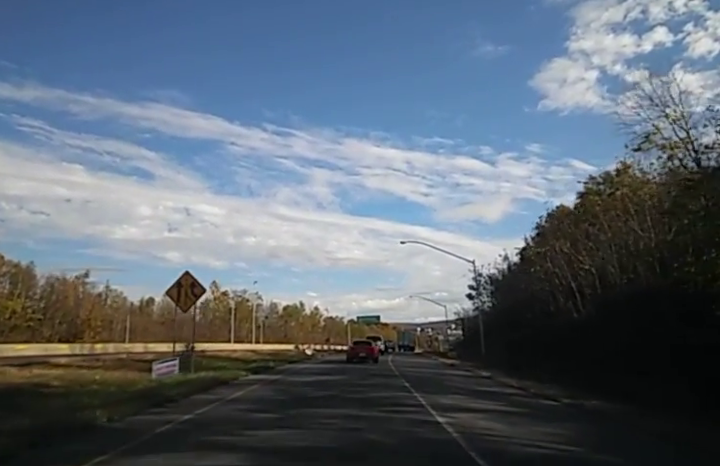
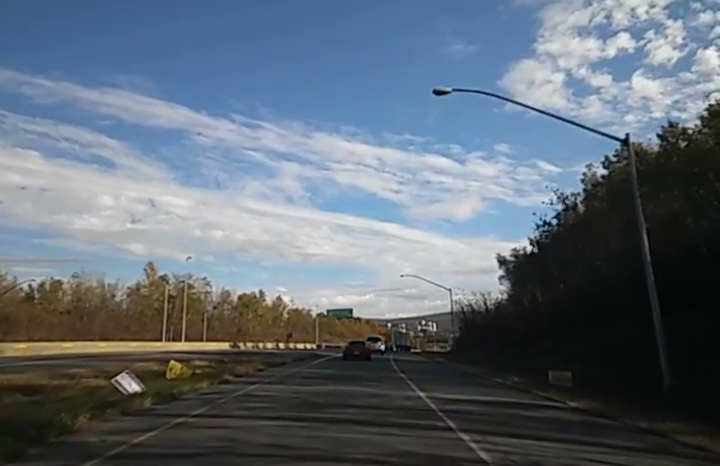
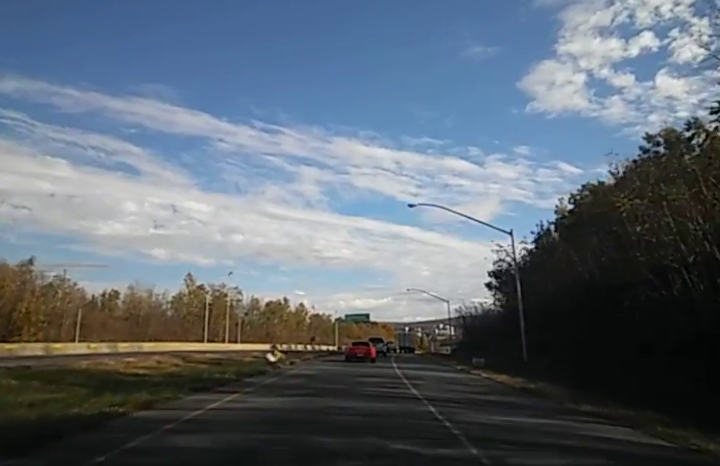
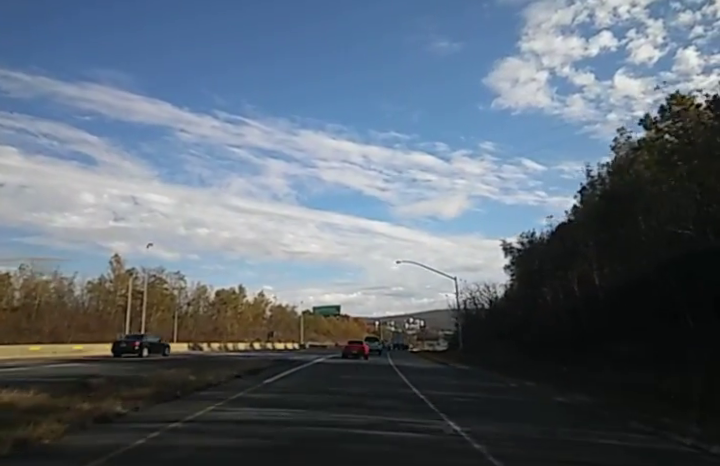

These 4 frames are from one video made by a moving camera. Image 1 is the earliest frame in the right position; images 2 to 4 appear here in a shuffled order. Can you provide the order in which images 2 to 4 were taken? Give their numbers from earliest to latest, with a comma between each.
3, 2, 4
